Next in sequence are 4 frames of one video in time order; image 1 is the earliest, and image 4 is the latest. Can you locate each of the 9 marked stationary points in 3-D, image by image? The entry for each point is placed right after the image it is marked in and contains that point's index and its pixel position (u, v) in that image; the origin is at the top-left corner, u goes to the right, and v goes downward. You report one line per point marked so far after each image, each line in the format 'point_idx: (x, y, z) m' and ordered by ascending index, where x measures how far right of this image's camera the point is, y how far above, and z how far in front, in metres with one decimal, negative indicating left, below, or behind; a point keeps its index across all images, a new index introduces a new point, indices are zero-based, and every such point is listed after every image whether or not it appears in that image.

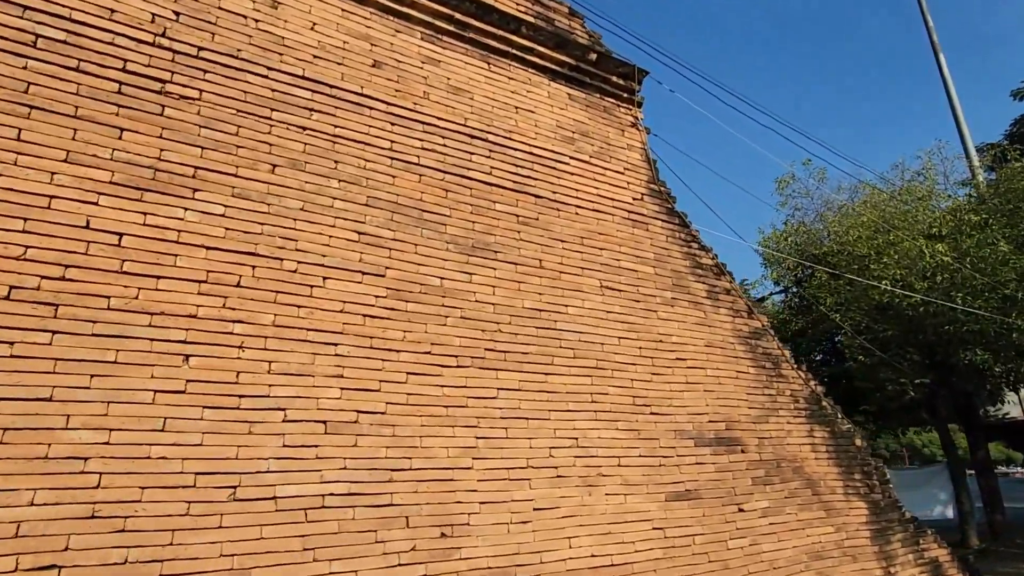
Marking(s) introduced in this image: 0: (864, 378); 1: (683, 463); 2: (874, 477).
0: (+9.2, -2.4, +16.1) m
1: (+1.7, -1.8, +6.3) m
2: (+4.7, -2.5, +8.1) m
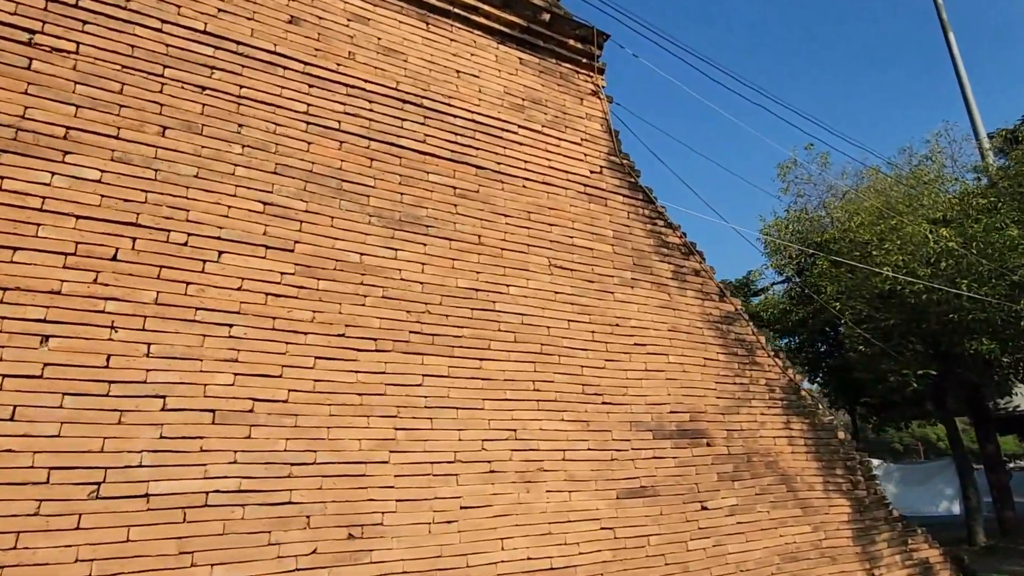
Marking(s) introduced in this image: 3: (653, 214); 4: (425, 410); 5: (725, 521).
0: (+8.8, -2.0, +15.4) m
1: (+1.2, -1.6, +5.8) m
2: (+4.2, -2.3, +7.5) m
3: (+1.6, +0.8, +6.8) m
4: (-0.7, -1.0, +4.8) m
5: (+2.1, -2.3, +6.1) m
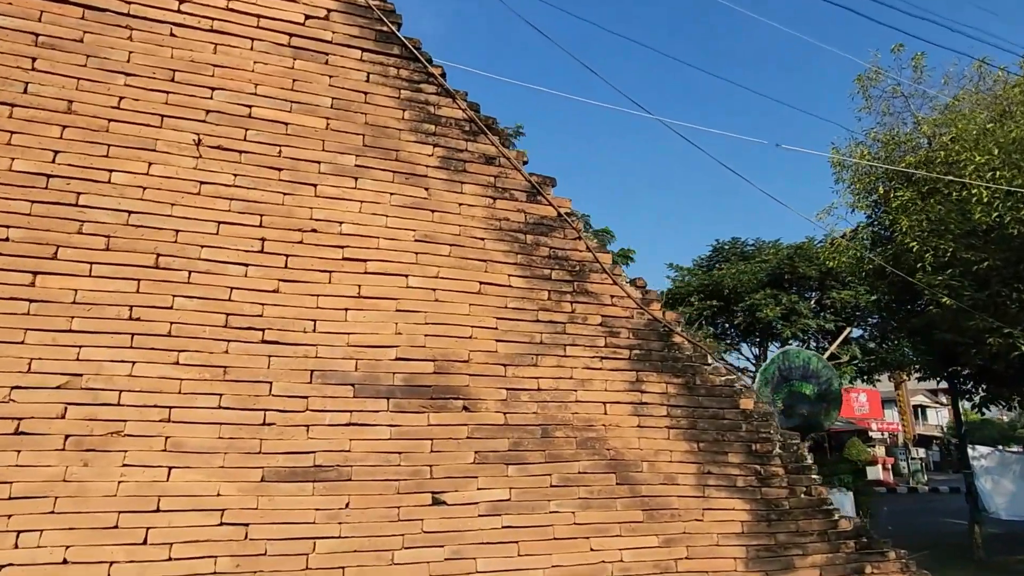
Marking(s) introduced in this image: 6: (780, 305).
0: (+8.3, -0.8, +11.8) m
1: (-1.2, -0.8, +3.9) m
2: (+2.1, -1.4, +5.0) m
3: (-0.7, +1.6, +4.7) m
4: (-3.2, -0.3, +3.3) m
5: (-0.2, -1.6, +4.1) m
6: (+8.5, -0.5, +19.4) m
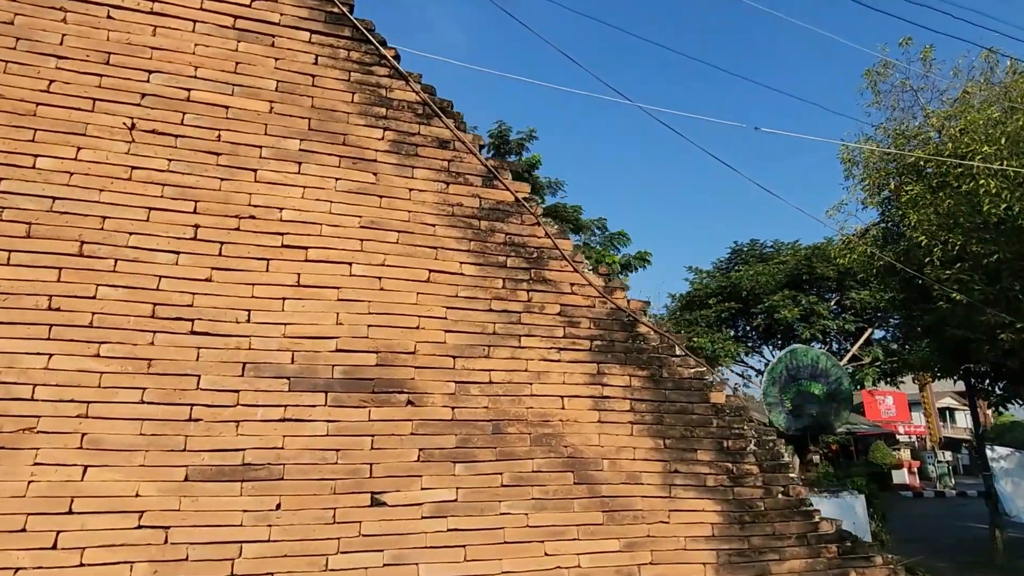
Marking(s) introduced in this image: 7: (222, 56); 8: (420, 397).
0: (+8.1, -0.7, +11.3) m
1: (-1.6, -0.8, +3.7) m
2: (+1.8, -1.3, +4.7) m
3: (-1.0, +1.7, +4.5) m
4: (-3.6, -0.2, +3.1) m
5: (-0.5, -1.5, +3.8) m
6: (+8.5, -0.5, +18.9) m
7: (-1.9, +1.6, +4.2) m
8: (-0.6, -0.7, +4.0) m
